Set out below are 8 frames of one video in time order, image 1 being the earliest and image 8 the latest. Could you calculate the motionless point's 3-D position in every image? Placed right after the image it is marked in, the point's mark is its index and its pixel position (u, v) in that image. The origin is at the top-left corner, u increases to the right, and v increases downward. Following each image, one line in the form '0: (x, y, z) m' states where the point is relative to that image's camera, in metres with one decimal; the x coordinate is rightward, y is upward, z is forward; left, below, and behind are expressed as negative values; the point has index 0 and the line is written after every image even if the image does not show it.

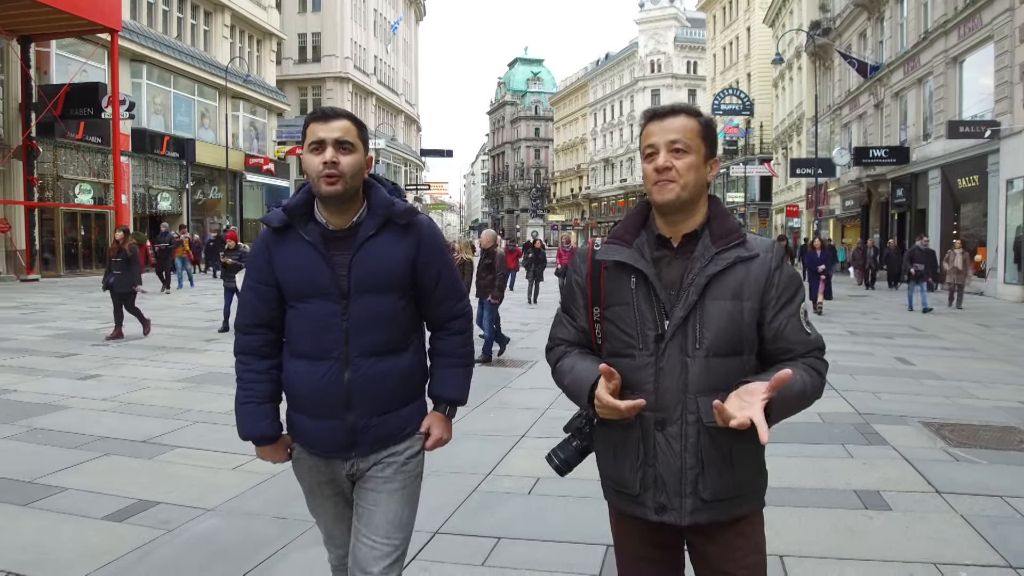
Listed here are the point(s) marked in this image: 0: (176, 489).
0: (-2.0, -1.2, +5.0) m
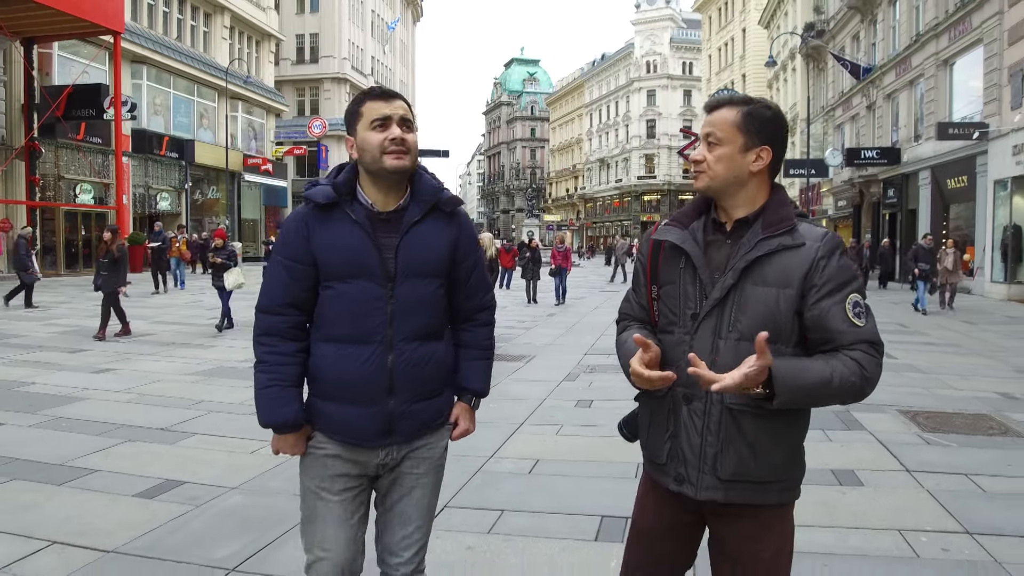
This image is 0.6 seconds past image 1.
0: (-2.0, -1.2, +5.4) m
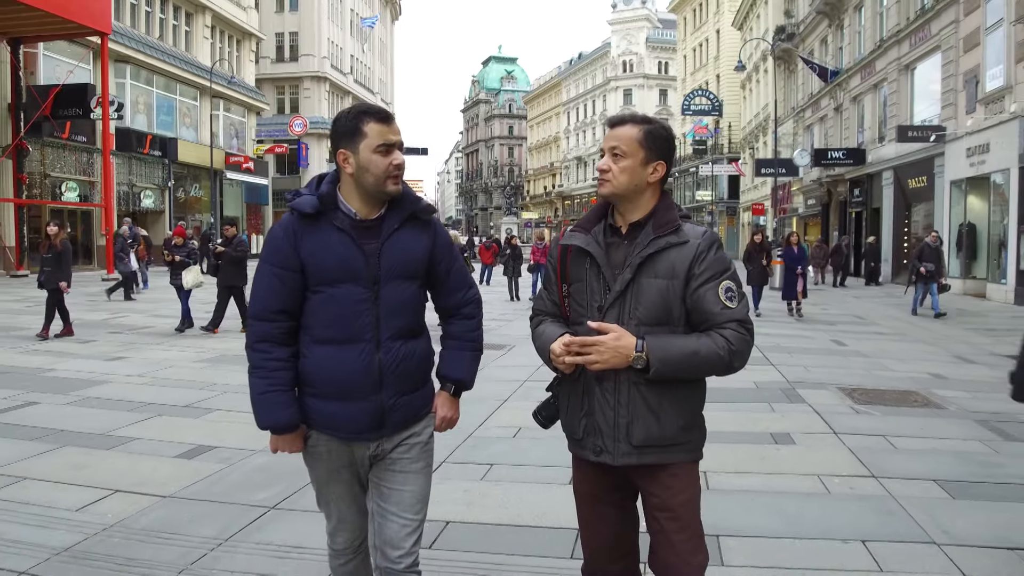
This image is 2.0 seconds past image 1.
0: (-2.1, -1.1, +6.2) m
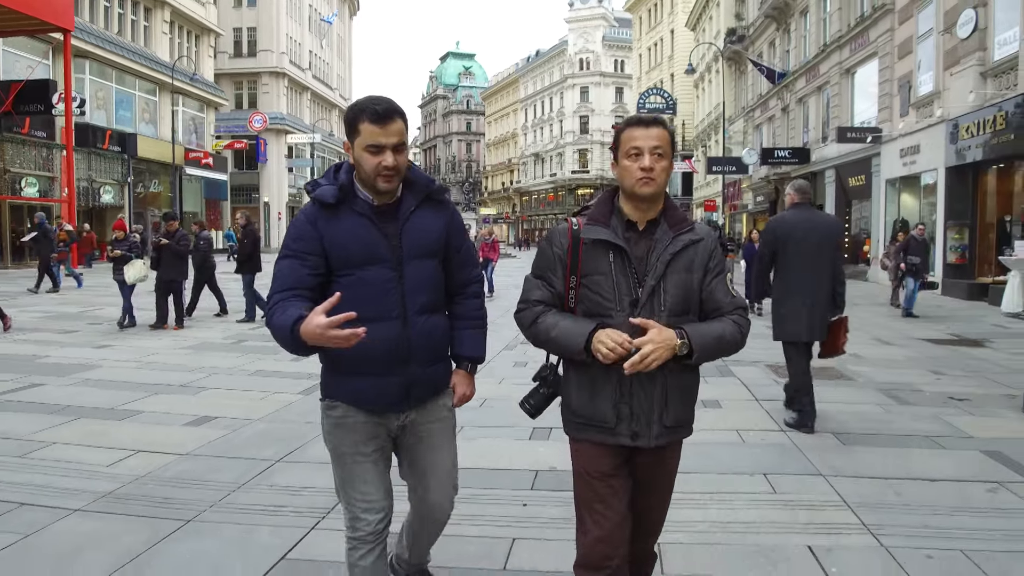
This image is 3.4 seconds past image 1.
0: (-2.4, -1.0, +6.9) m
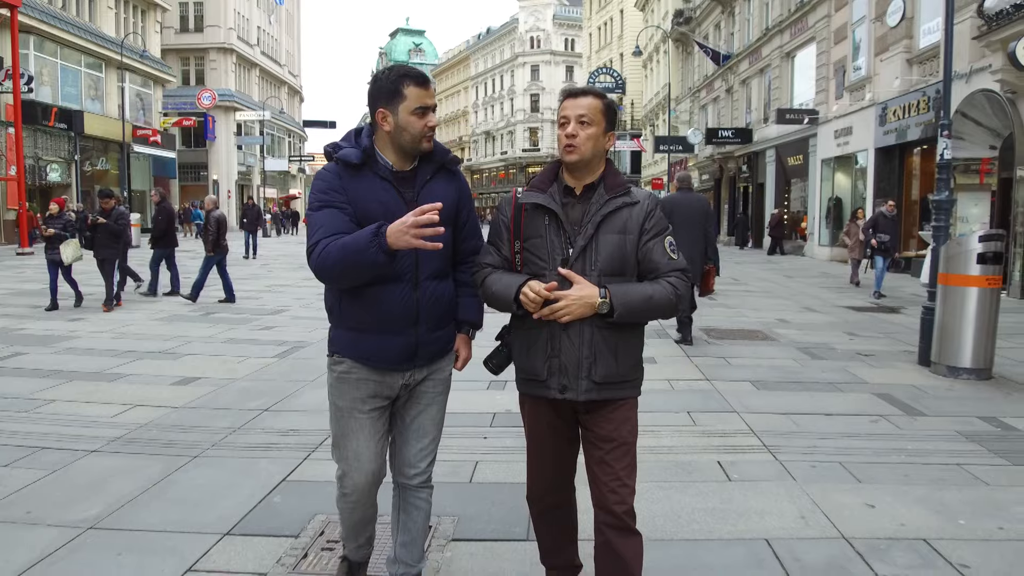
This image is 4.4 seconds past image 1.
0: (-2.7, -0.7, +7.5) m
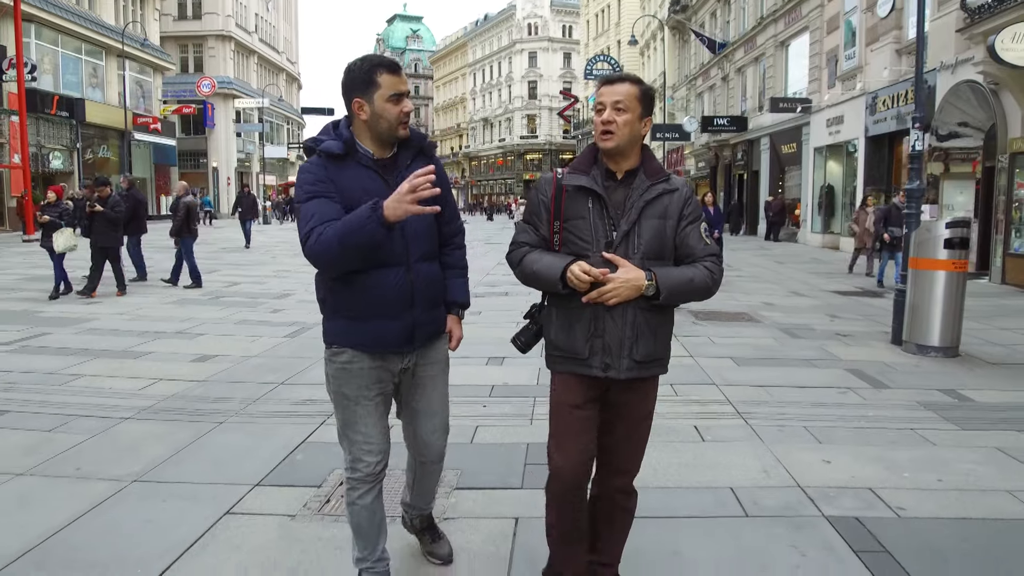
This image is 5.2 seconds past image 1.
0: (-2.8, -0.6, +8.0) m
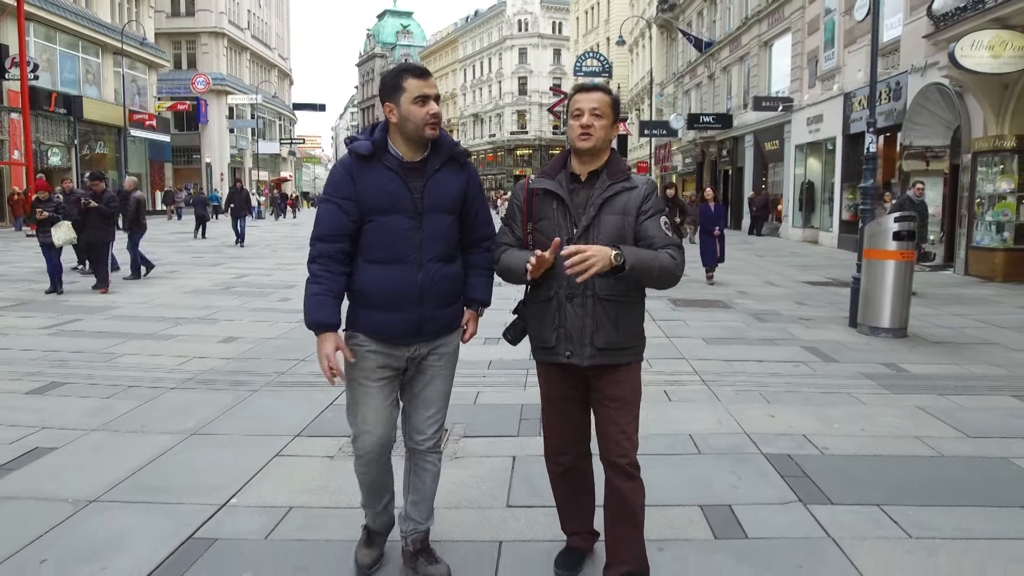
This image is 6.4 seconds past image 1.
0: (-2.8, -0.5, +8.8) m
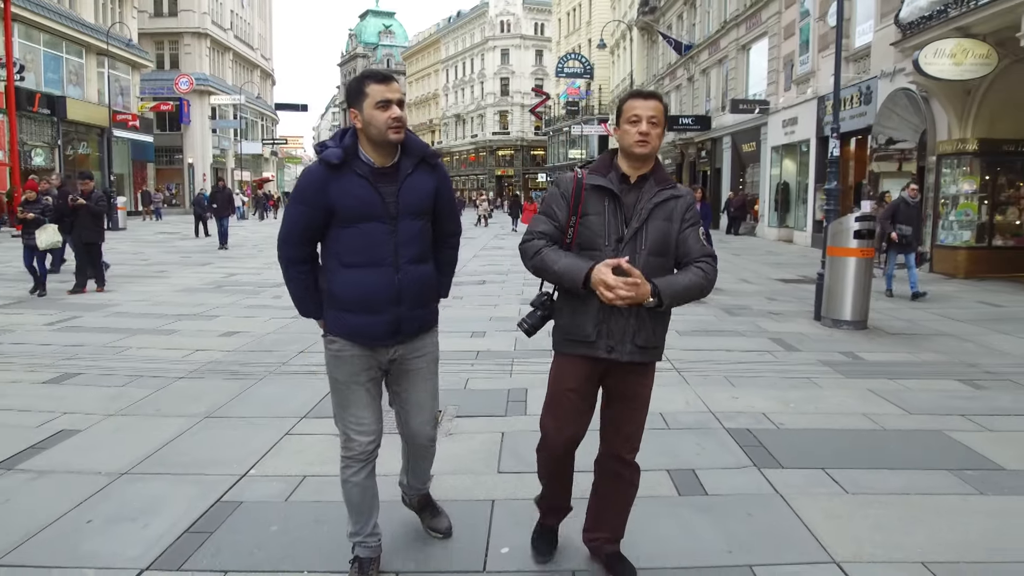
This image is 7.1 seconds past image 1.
0: (-3.0, -0.4, +9.2) m
